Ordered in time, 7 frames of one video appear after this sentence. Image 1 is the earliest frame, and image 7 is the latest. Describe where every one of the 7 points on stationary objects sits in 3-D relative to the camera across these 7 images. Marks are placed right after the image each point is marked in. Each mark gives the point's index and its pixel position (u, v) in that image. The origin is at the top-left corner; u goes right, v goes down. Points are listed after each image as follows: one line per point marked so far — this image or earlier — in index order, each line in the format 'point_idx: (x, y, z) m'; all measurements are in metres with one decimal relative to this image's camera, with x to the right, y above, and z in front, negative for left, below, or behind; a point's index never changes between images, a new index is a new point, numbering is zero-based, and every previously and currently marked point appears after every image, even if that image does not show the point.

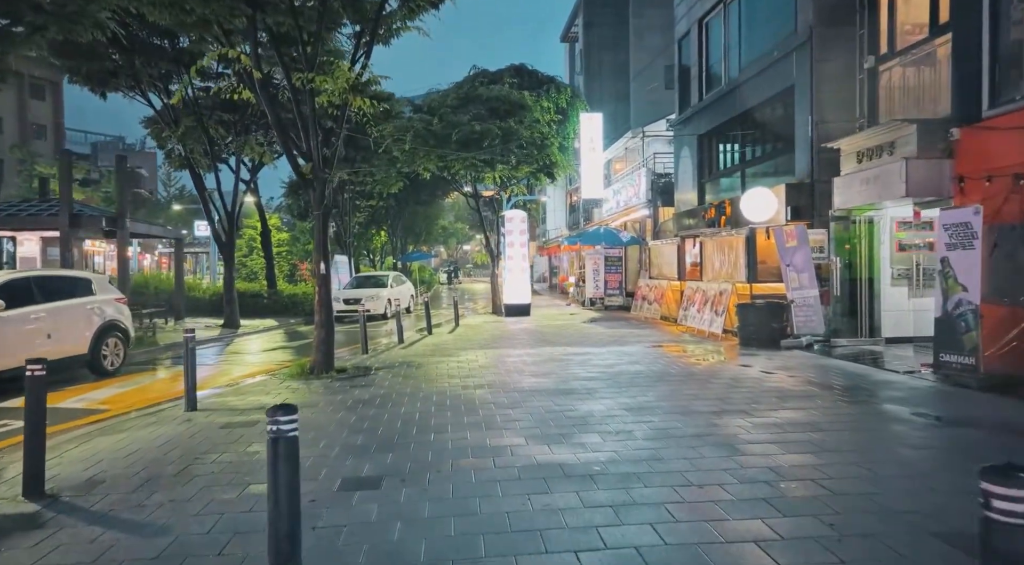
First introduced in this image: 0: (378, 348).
0: (-2.8, -1.3, +14.7) m
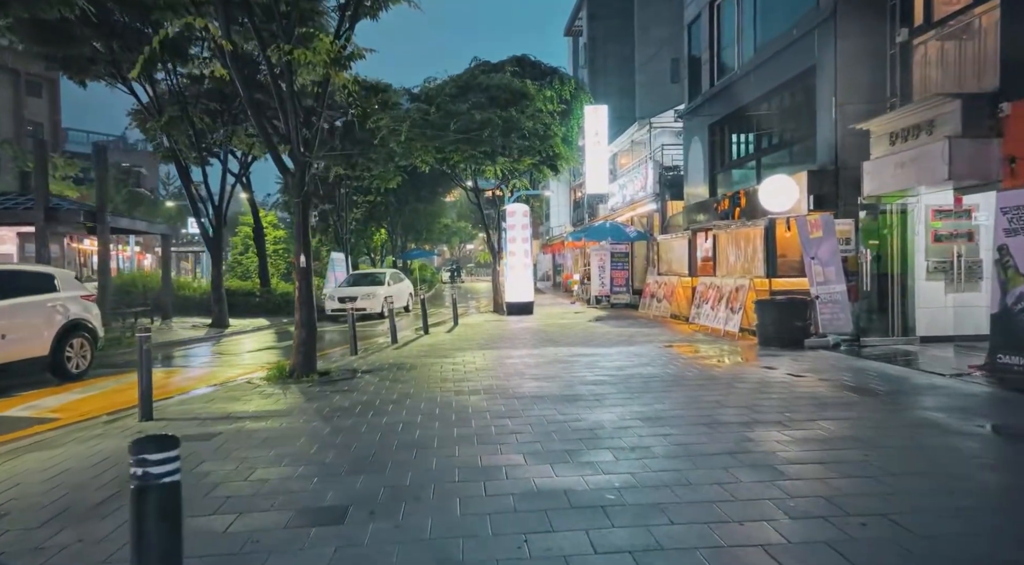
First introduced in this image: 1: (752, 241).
0: (-2.7, -1.3, +13.7) m
1: (+4.7, +0.8, +13.9) m
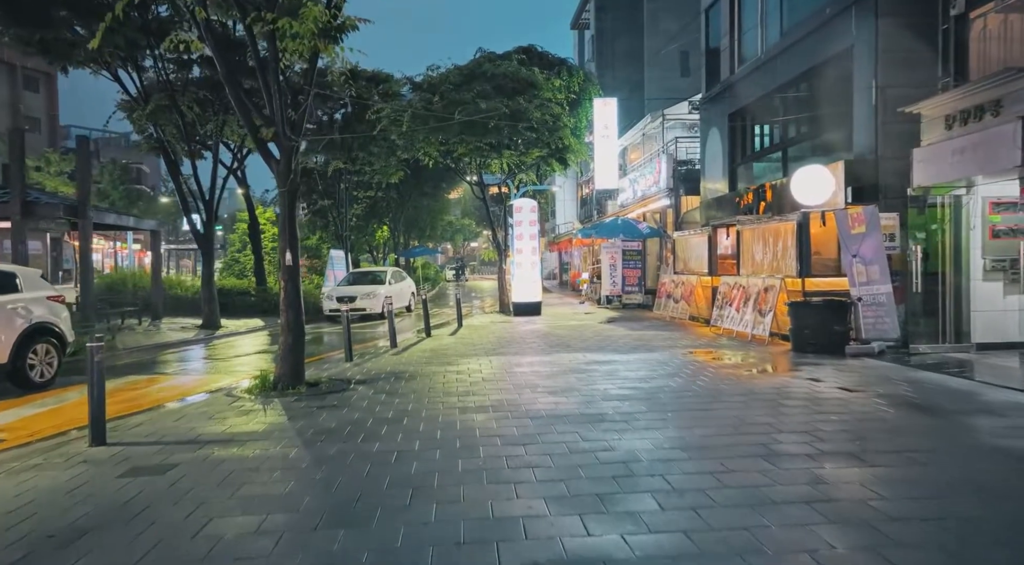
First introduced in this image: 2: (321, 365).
0: (-2.6, -1.3, +12.7) m
1: (+4.8, +0.8, +12.8) m
2: (-2.9, -1.3, +11.1) m
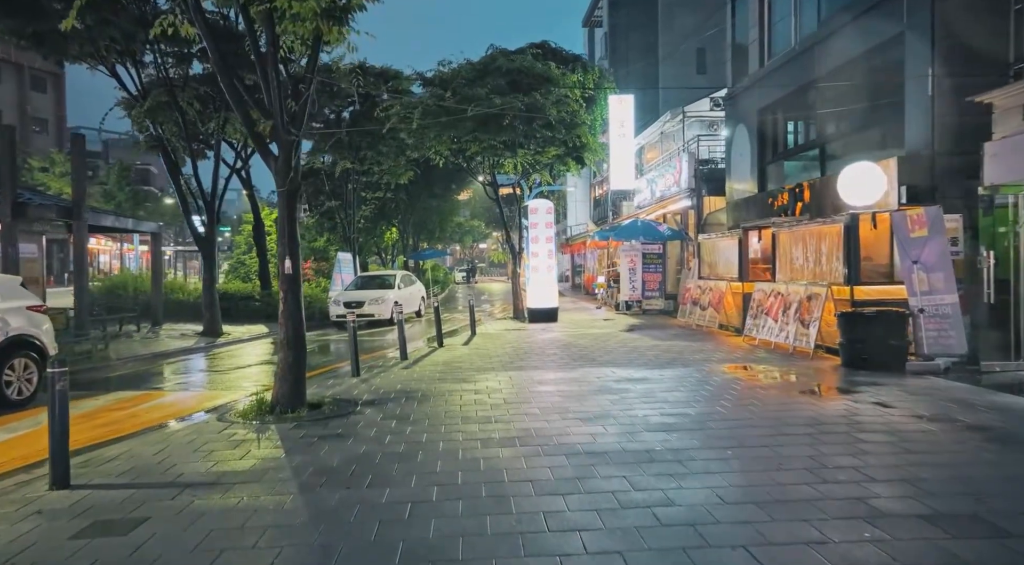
0: (-2.3, -1.4, +11.7) m
1: (+5.1, +0.7, +11.8) m
2: (-2.6, -1.4, +10.2) m
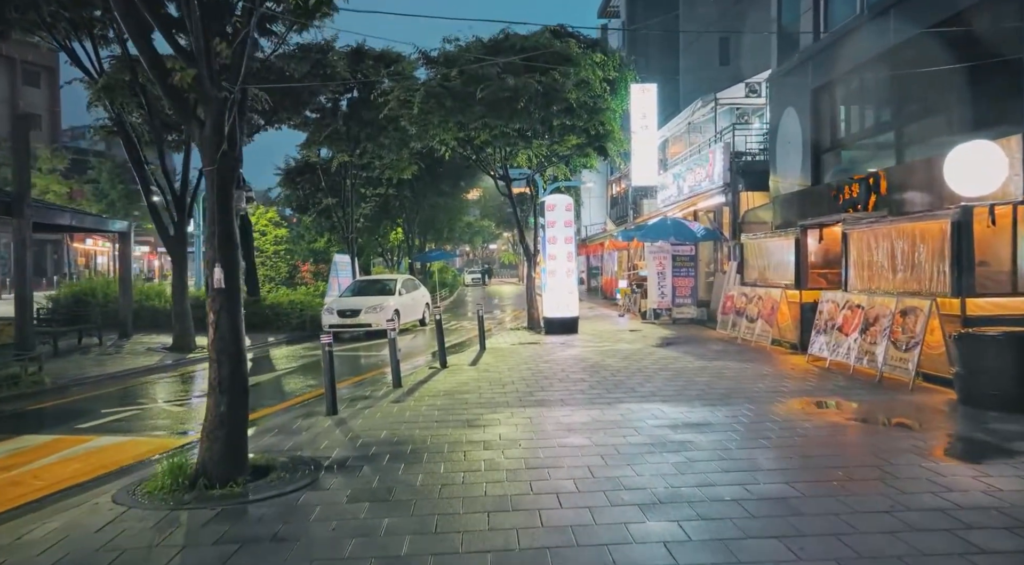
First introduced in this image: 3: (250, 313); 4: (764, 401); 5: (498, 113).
0: (-2.0, -1.5, +9.5) m
1: (+5.4, +0.5, +9.4) m
2: (-2.4, -1.5, +7.9) m
3: (-7.1, -0.8, +19.5) m
4: (+2.9, -1.4, +8.3) m
5: (-0.3, +3.8, +16.1) m
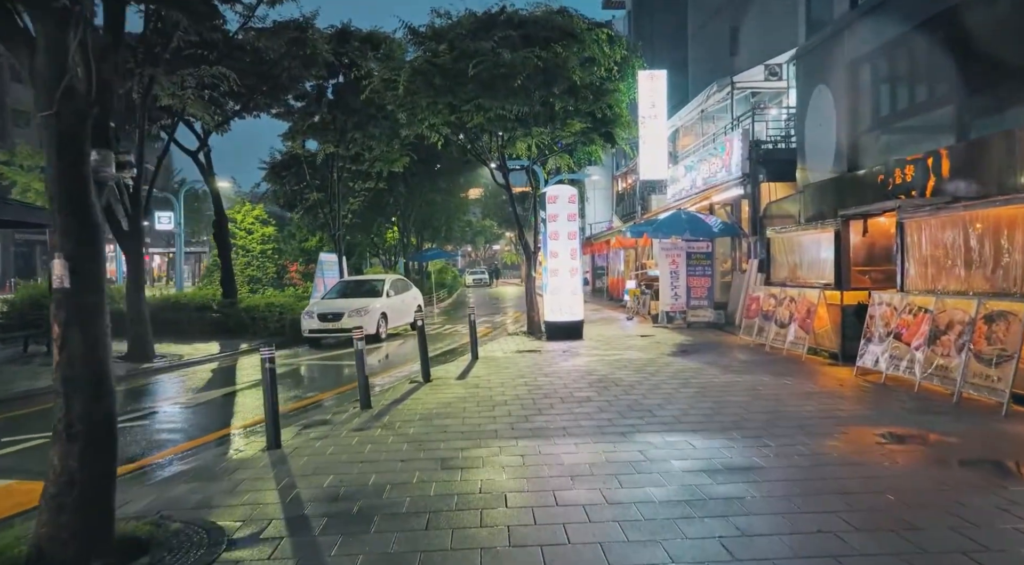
0: (-2.1, -1.5, +7.8) m
1: (+5.3, +0.6, +7.7) m
2: (-2.5, -1.5, +6.2) m
3: (-7.1, -0.8, +17.8) m
4: (+2.8, -1.4, +6.6) m
5: (-0.4, +3.8, +14.4) m
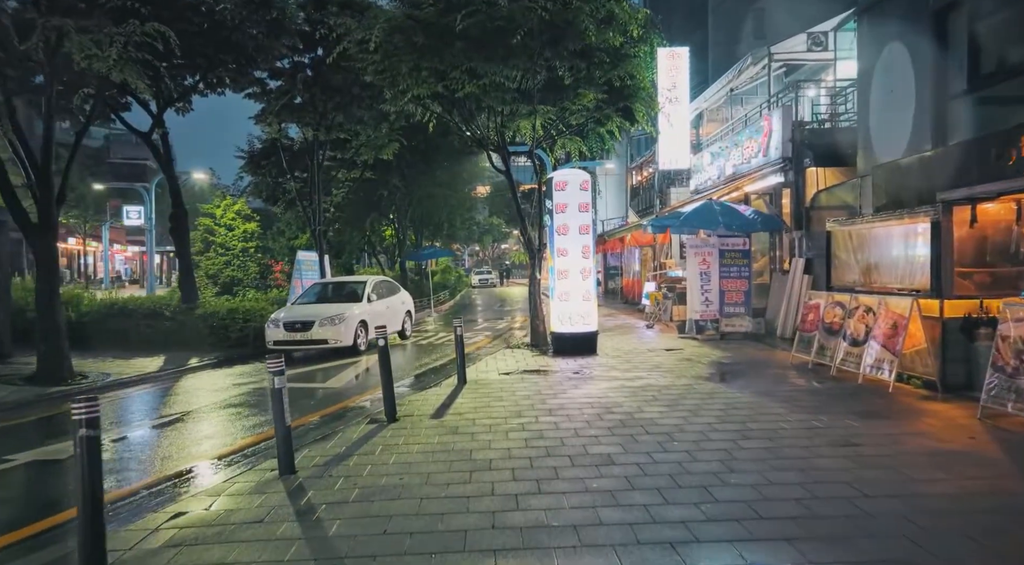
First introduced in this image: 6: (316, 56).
0: (-2.2, -1.6, +5.2) m
1: (+5.2, +0.5, +5.0) m
2: (-2.7, -1.6, +3.7) m
3: (-7.1, -0.9, +15.3) m
4: (+2.7, -1.4, +4.0) m
5: (-0.4, +3.7, +11.8) m
6: (-4.8, +5.5, +17.3) m
